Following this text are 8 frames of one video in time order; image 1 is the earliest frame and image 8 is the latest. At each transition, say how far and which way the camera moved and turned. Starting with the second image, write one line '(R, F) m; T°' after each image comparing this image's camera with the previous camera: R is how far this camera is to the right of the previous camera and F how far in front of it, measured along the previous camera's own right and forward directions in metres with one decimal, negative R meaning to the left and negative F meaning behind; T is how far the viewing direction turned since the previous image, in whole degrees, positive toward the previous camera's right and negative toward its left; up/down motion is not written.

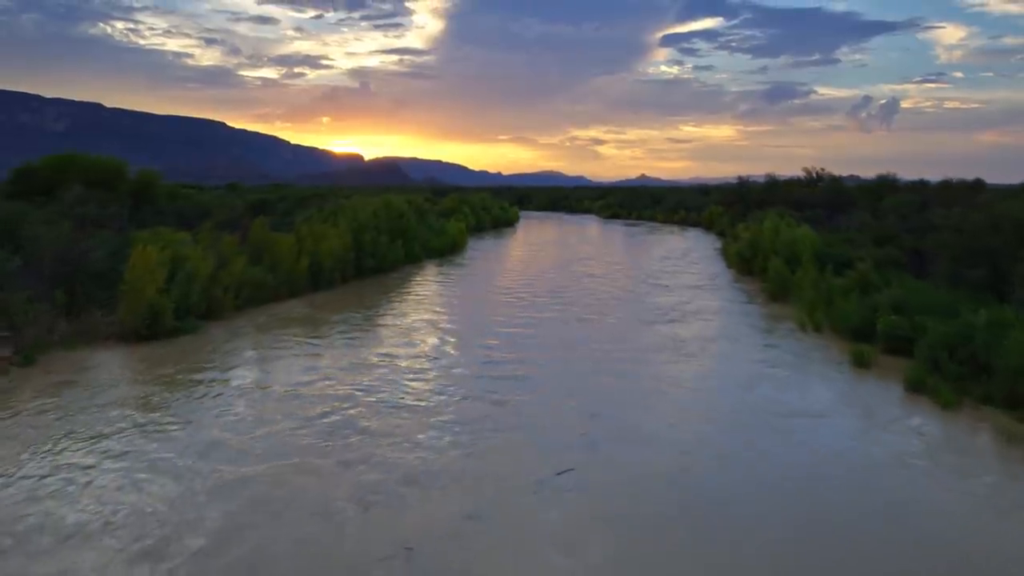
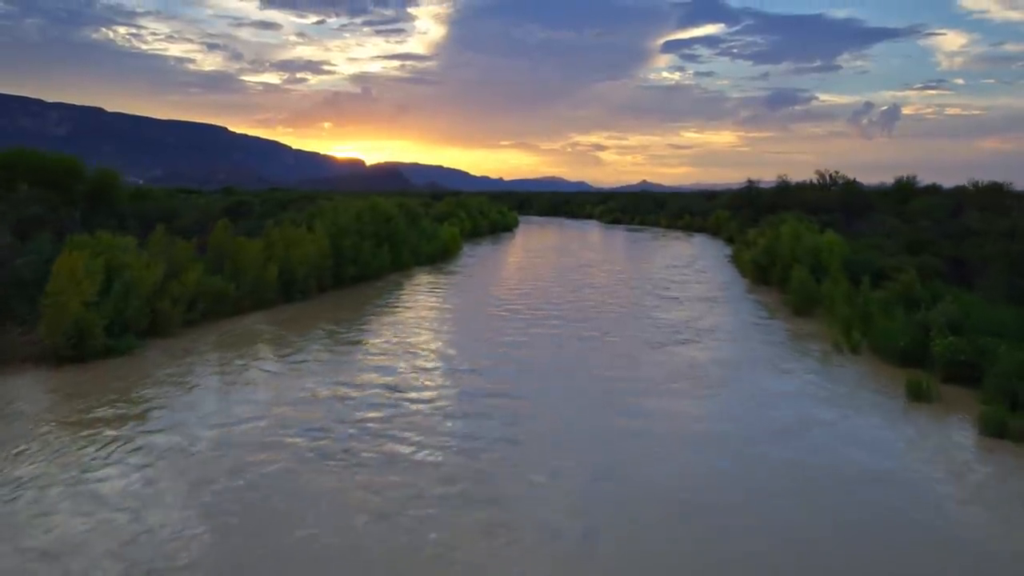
(+0.2, +2.3) m; 0°
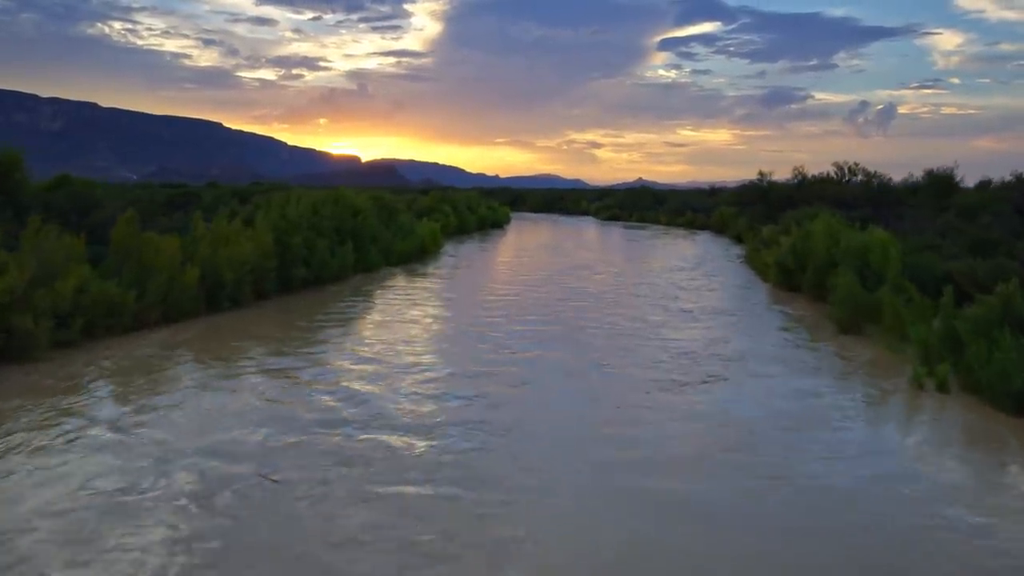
(+0.3, +3.9) m; 0°
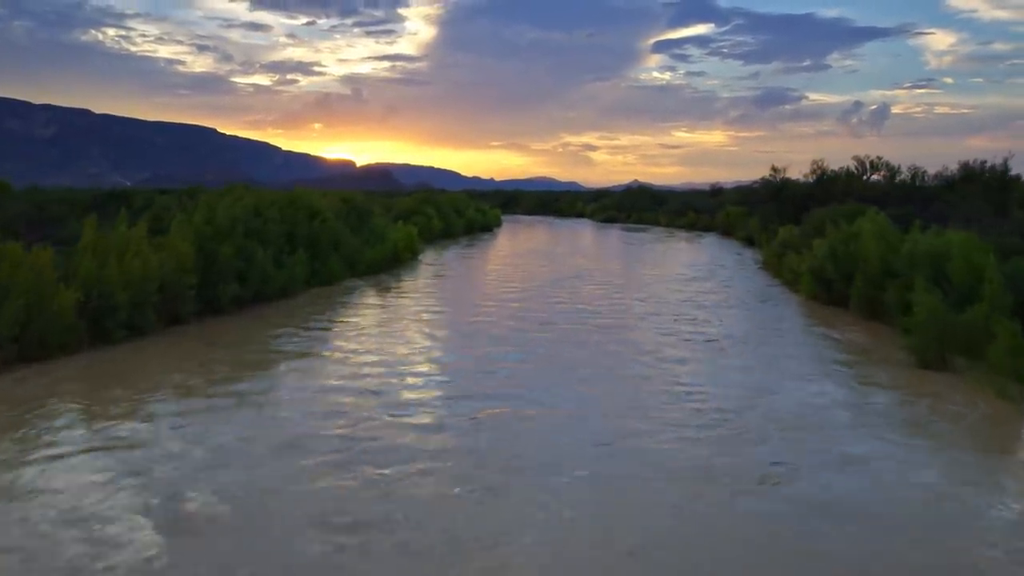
(+0.3, +3.8) m; 0°
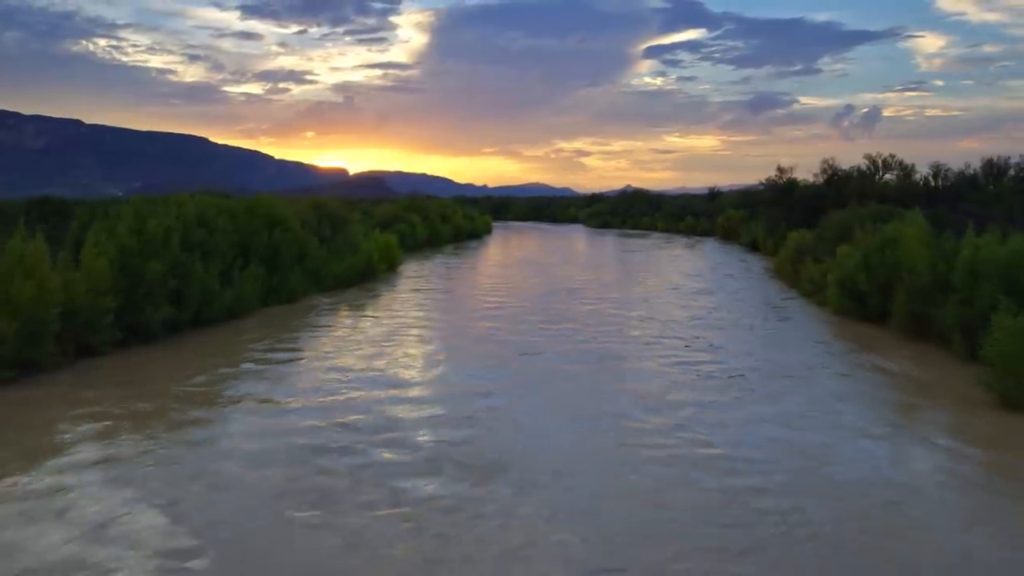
(+0.2, +2.5) m; 0°
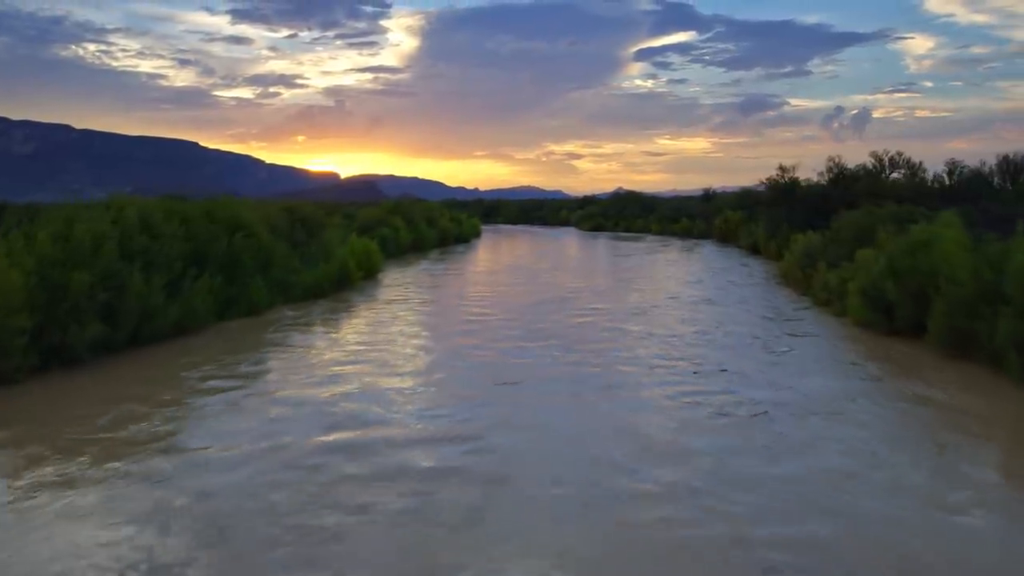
(+0.2, +1.8) m; 0°
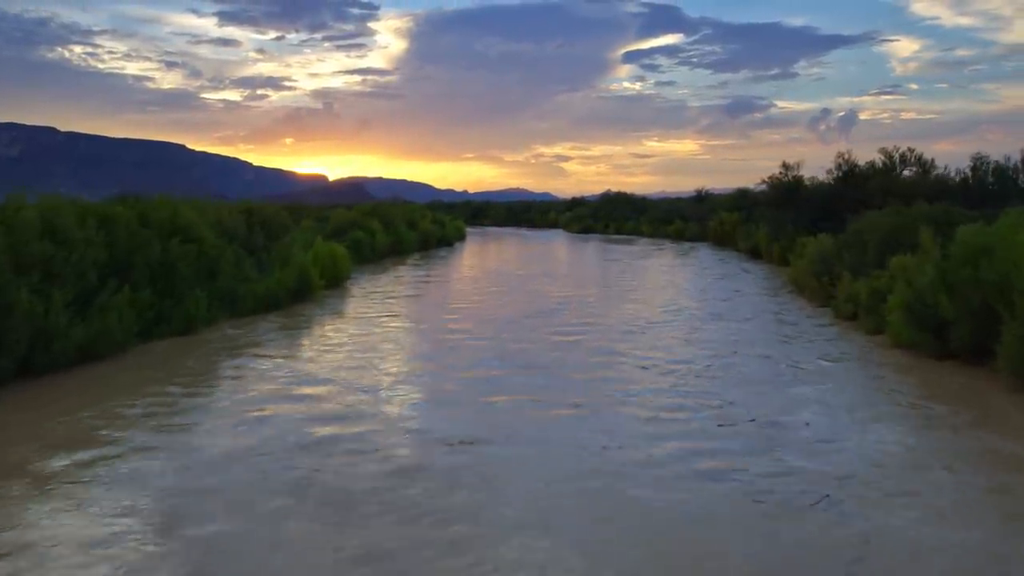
(+0.2, +2.4) m; +1°
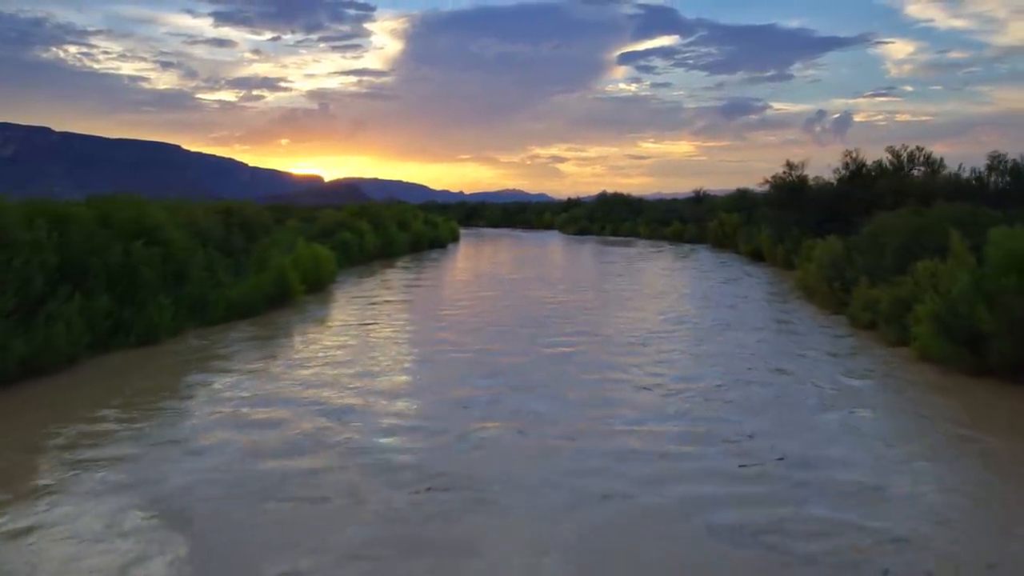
(+0.1, +1.2) m; 0°
